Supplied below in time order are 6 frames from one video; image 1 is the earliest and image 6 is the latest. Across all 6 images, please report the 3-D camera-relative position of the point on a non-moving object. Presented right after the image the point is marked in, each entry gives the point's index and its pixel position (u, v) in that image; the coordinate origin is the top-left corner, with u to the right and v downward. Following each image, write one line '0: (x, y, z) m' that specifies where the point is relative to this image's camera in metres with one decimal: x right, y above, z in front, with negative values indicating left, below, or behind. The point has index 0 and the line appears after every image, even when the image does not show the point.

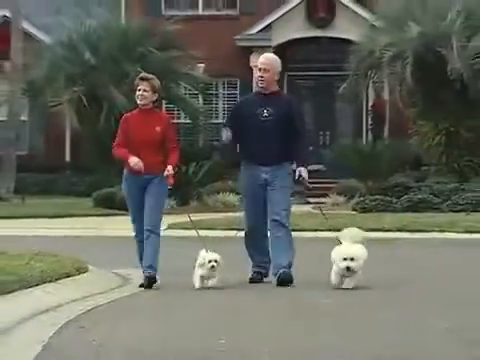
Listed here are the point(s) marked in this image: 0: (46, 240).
0: (-3.5, -1.1, +19.5) m
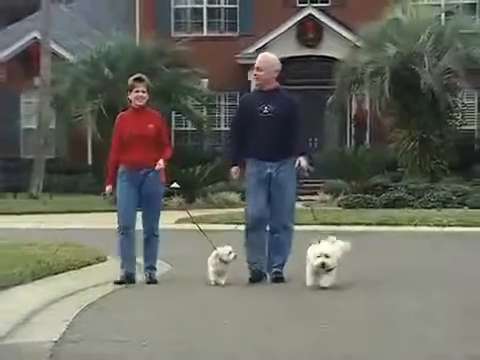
0: (-3.5, -1.1, +22.9) m
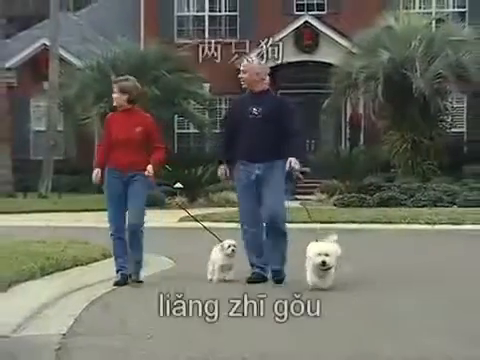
0: (-3.5, -1.1, +24.1) m
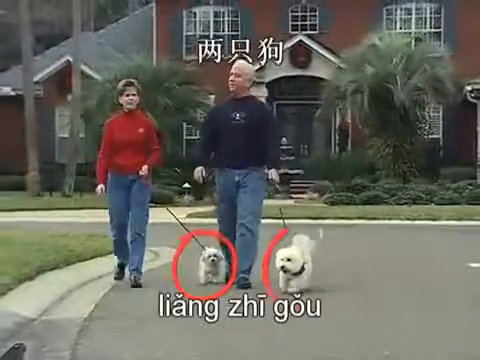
0: (-3.5, -1.1, +27.7) m
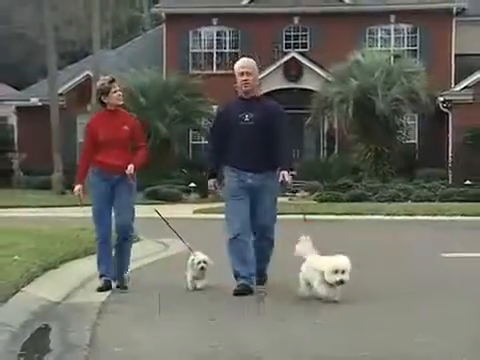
0: (-3.5, -1.1, +31.9) m
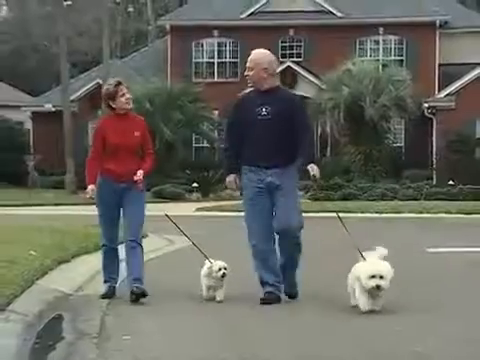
0: (-3.6, -1.1, +34.6) m
